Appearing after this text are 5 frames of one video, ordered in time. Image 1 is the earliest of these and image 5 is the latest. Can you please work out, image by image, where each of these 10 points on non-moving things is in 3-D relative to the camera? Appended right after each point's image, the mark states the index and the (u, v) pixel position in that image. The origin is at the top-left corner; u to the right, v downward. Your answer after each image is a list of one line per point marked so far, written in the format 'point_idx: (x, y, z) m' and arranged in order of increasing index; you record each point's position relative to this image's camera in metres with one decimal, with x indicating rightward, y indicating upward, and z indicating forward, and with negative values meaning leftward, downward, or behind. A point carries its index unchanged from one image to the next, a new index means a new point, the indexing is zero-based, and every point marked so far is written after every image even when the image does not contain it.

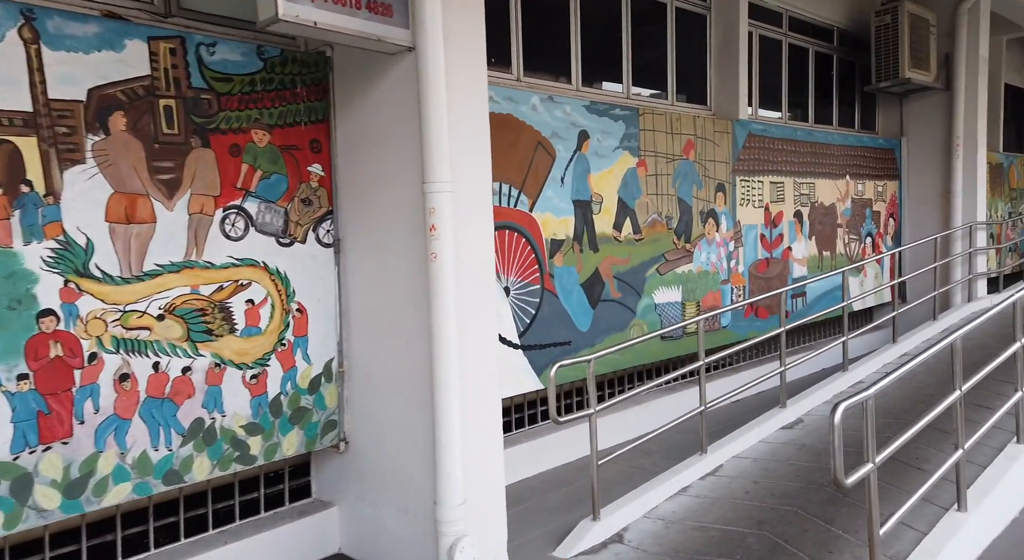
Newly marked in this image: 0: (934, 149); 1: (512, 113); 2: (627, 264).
0: (+4.7, +1.5, +7.5) m
1: (0.0, +0.9, +3.7) m
2: (+0.8, +0.1, +4.5) m
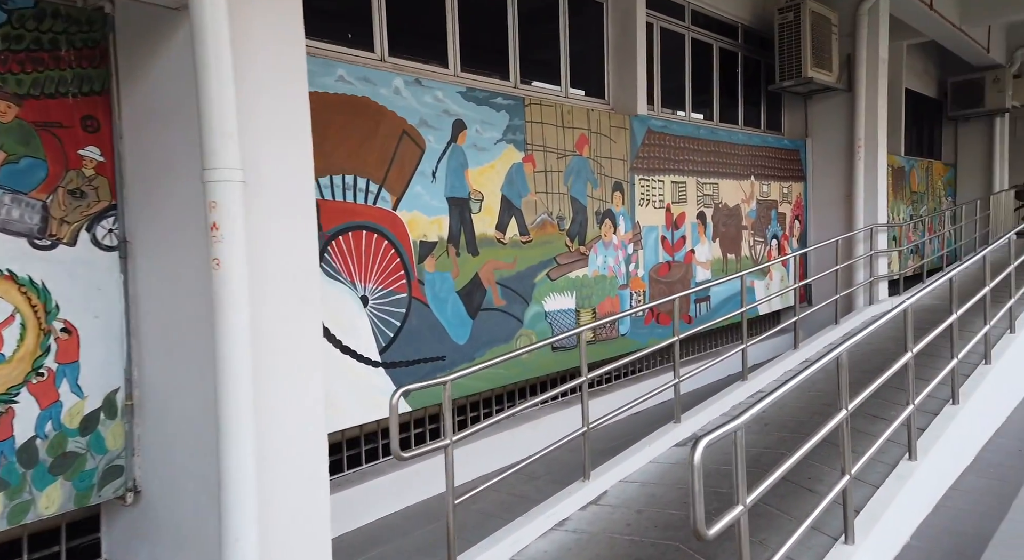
0: (+3.6, +1.5, +7.5) m
1: (-0.7, +0.9, +3.2) m
2: (0.0, +0.1, +4.1) m
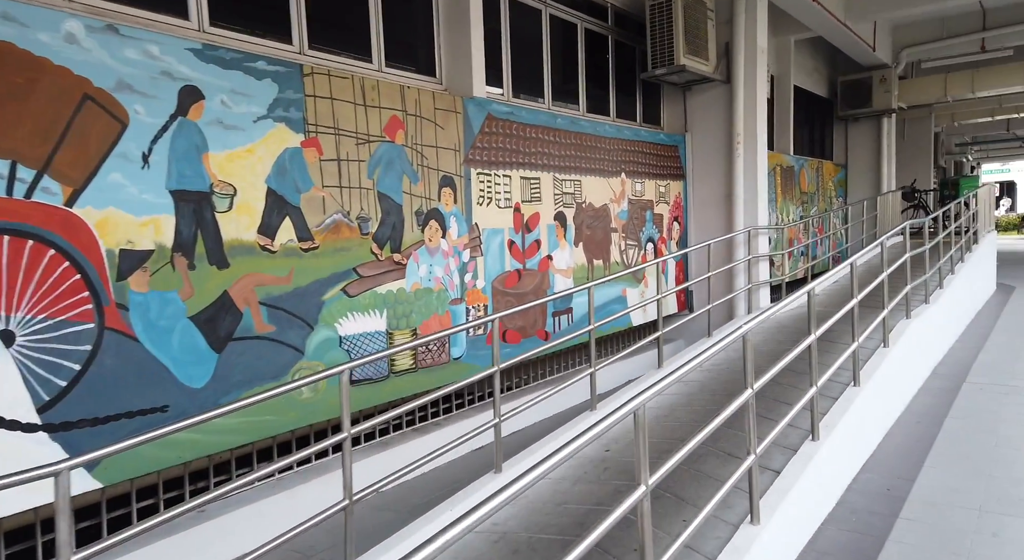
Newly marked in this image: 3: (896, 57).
0: (+2.2, +1.4, +7.0) m
1: (-1.7, +0.8, +2.3) m
2: (-1.1, 0.0, +3.2) m
3: (+6.9, +4.0, +11.9) m
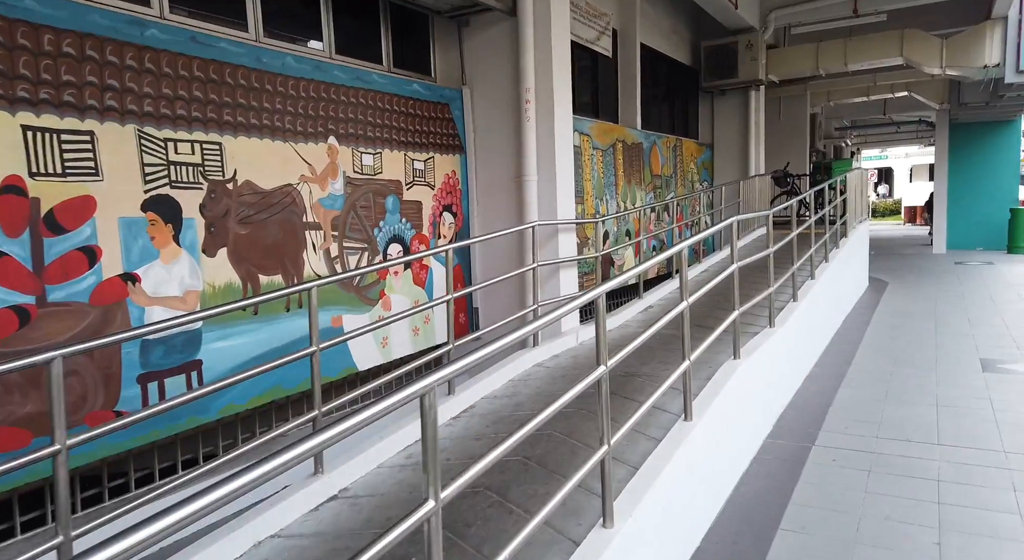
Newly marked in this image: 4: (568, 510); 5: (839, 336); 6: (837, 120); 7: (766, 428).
0: (-0.1, +1.3, +4.9) m
1: (-3.2, +0.6, -0.3) m
2: (-2.7, -0.2, +0.7) m
3: (+3.9, +4.0, +10.3) m
4: (+0.2, -0.9, +2.6) m
5: (+3.4, -0.6, +6.9) m
6: (+8.6, +4.3, +17.7) m
7: (+1.7, -1.0, +4.3) m
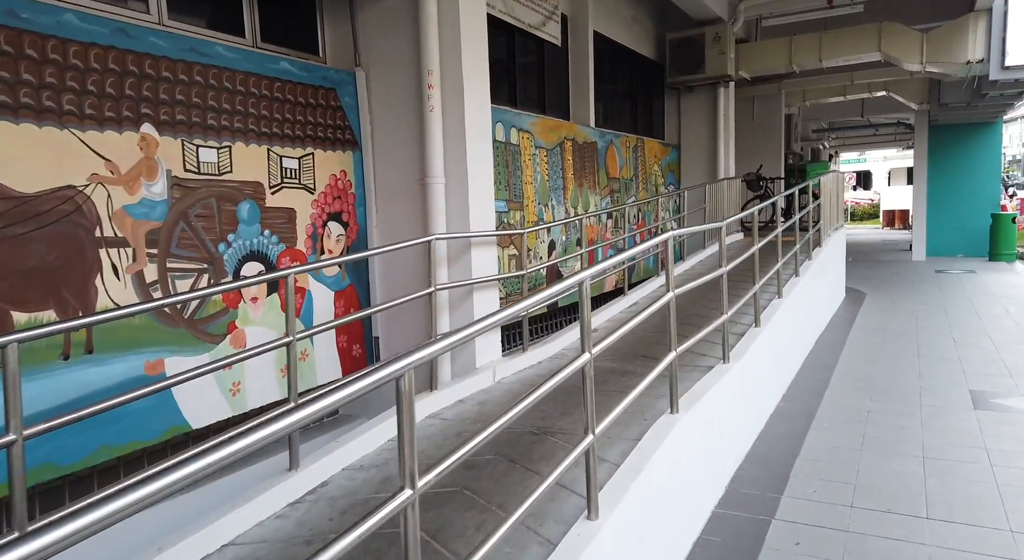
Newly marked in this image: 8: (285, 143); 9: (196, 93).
0: (-0.7, +1.1, +4.0) m
1: (-3.7, +0.4, -1.3) m
2: (-3.3, -0.4, -0.3) m
3: (+3.2, +3.9, +9.5) m
4: (-0.3, -1.1, +1.7) m
5: (+2.8, -0.8, +6.1) m
6: (+7.7, +4.1, +17.0) m
7: (+1.1, -1.1, +3.4) m
8: (-1.3, +0.8, +3.7) m
9: (-1.5, +0.9, +3.2) m
